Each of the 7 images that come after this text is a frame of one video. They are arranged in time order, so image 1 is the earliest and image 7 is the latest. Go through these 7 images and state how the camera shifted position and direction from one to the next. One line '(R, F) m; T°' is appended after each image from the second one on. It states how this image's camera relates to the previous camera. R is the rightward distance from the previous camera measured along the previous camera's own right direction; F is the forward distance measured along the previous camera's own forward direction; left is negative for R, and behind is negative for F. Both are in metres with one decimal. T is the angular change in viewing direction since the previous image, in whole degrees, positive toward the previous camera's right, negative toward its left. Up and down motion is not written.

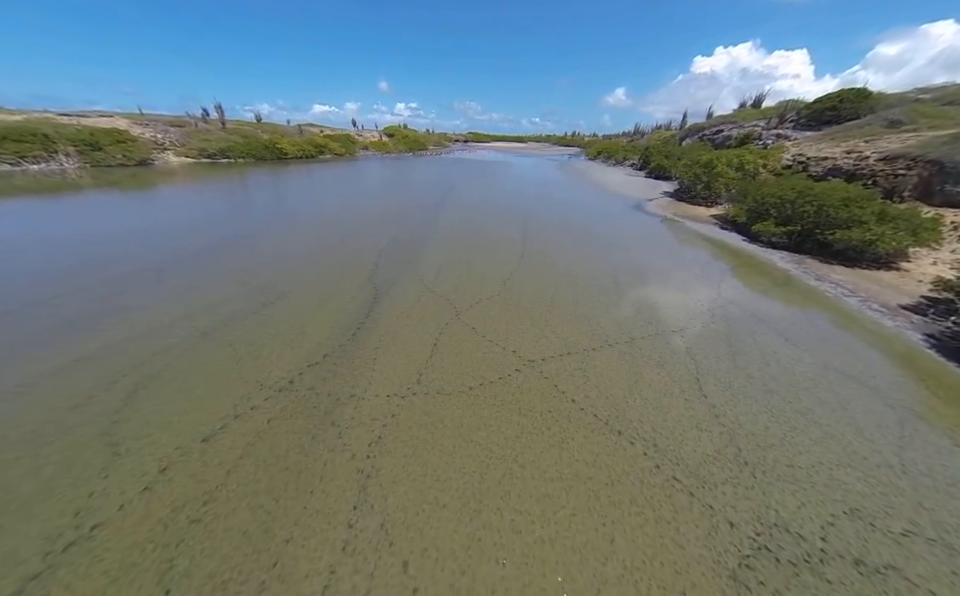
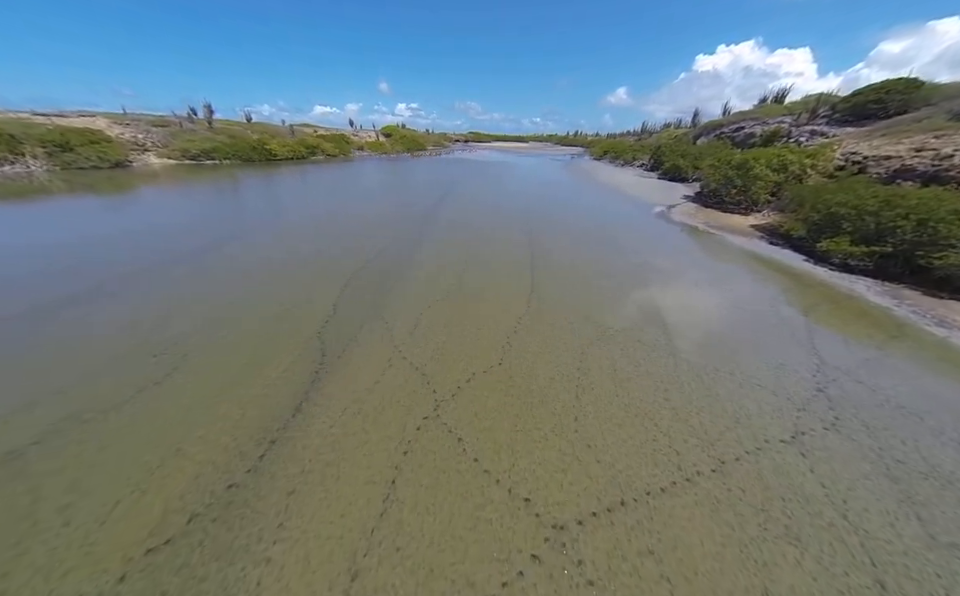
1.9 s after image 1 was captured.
(+0.1, +2.5) m; 0°
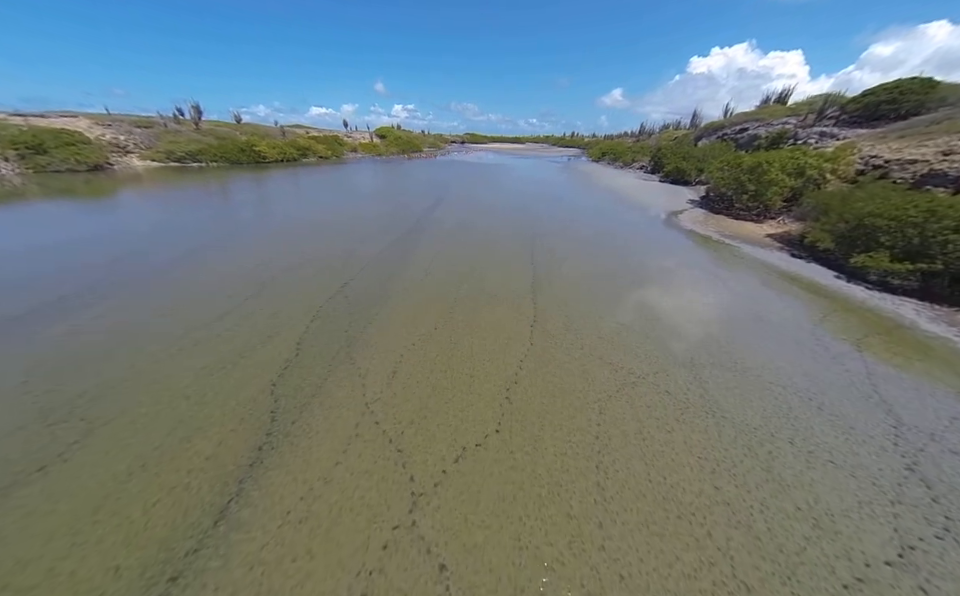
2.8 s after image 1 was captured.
(+0.1, +1.2) m; +1°
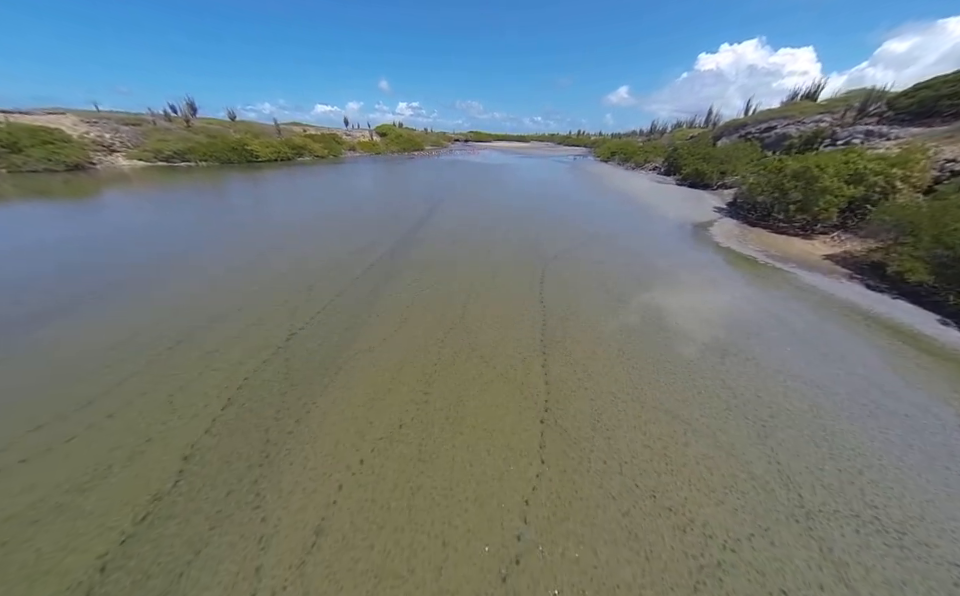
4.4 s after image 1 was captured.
(+0.2, +2.1) m; -1°
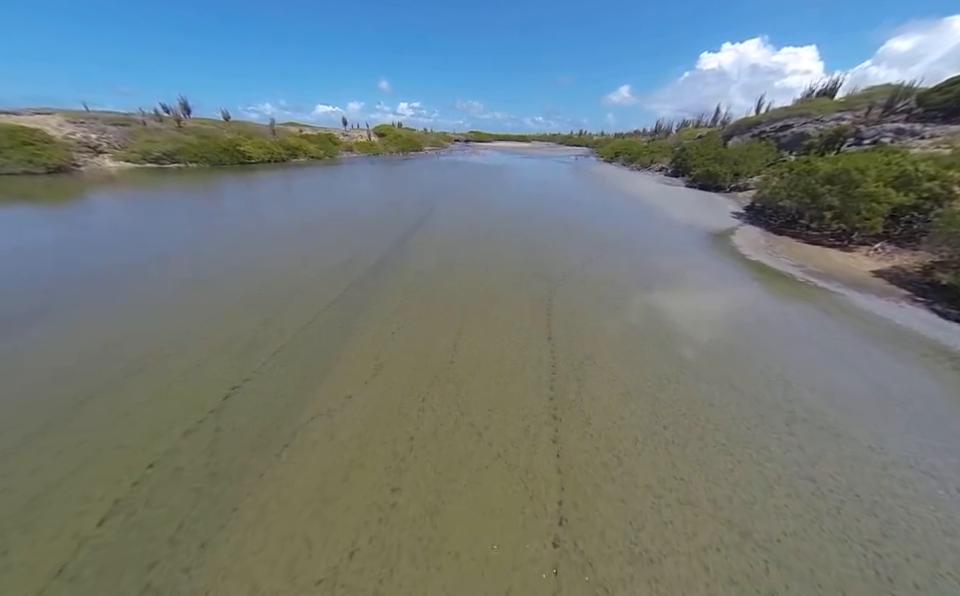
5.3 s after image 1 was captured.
(+0.1, +1.4) m; 0°
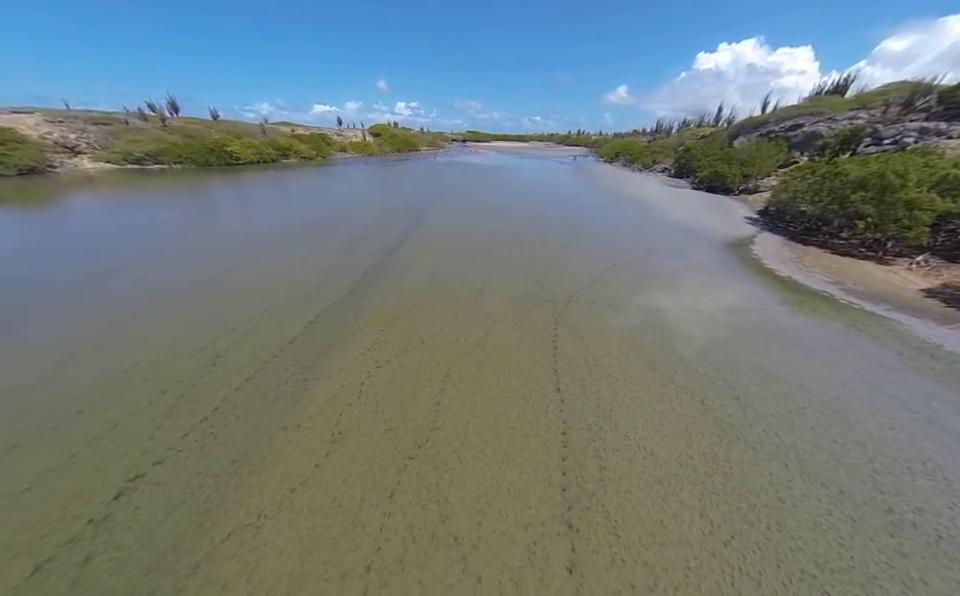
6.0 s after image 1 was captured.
(+0.1, +1.3) m; 0°
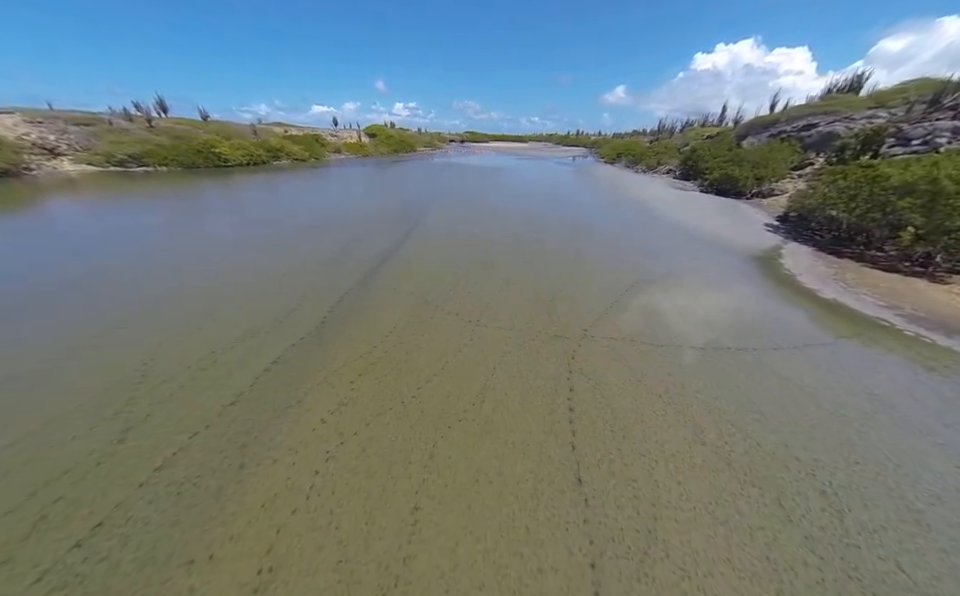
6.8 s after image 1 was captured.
(+0.1, +1.3) m; 0°
